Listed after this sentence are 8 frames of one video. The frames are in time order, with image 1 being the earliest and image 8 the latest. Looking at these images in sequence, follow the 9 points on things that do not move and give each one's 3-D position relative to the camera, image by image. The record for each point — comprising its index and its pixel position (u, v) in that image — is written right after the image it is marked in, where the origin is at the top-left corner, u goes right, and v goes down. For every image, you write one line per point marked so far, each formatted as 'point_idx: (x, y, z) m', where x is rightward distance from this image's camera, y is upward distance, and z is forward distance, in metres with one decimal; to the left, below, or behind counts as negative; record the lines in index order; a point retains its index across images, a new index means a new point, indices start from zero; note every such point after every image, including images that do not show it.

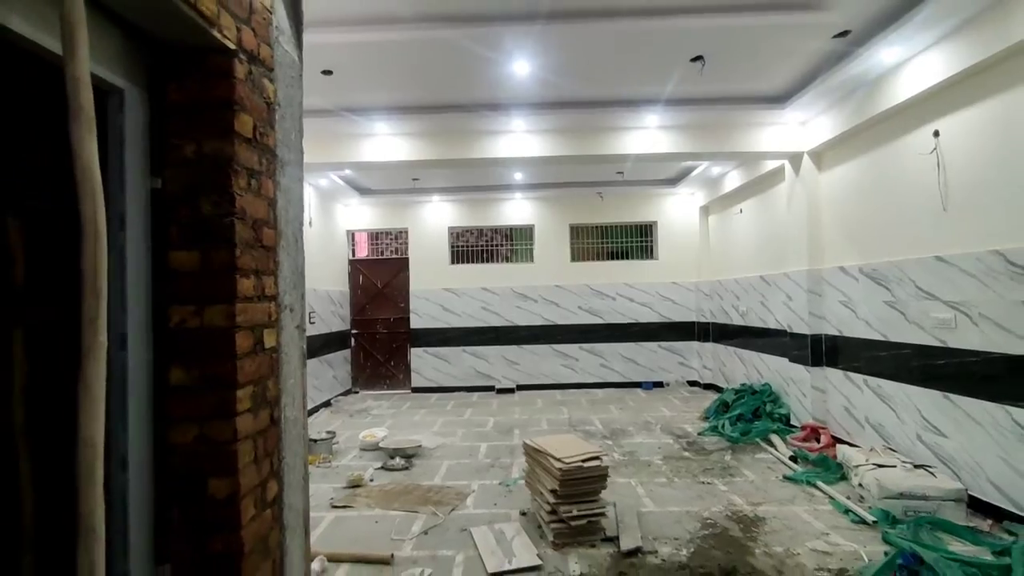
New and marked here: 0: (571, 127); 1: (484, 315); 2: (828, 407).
0: (+0.5, +1.4, +5.0) m
1: (-0.4, -0.4, +7.7) m
2: (+2.7, -1.0, +4.7) m
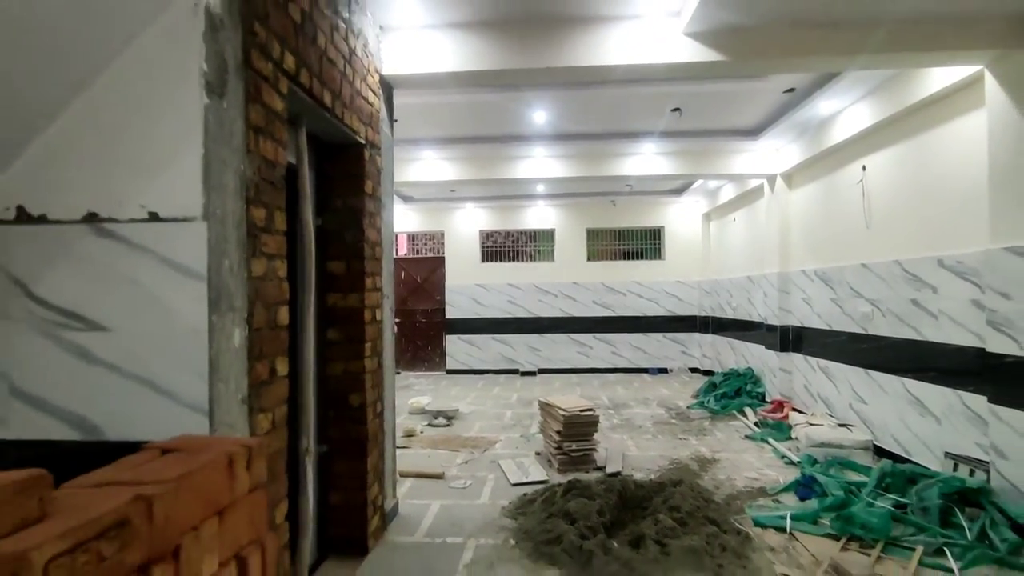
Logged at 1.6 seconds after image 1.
0: (+0.8, +1.5, +6.1) m
1: (0.0, -0.3, +8.8) m
2: (+2.9, -1.0, +5.7) m
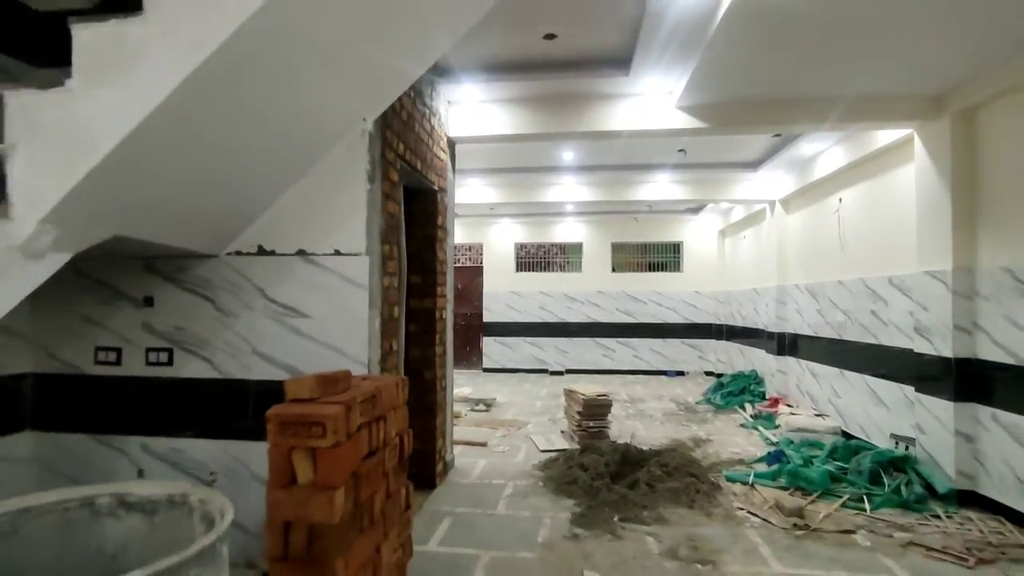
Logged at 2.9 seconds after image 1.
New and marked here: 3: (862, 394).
0: (+1.2, +1.4, +7.1) m
1: (+0.5, -0.4, +9.8) m
2: (+3.2, -1.1, +6.5) m
3: (+3.1, -0.9, +4.8) m
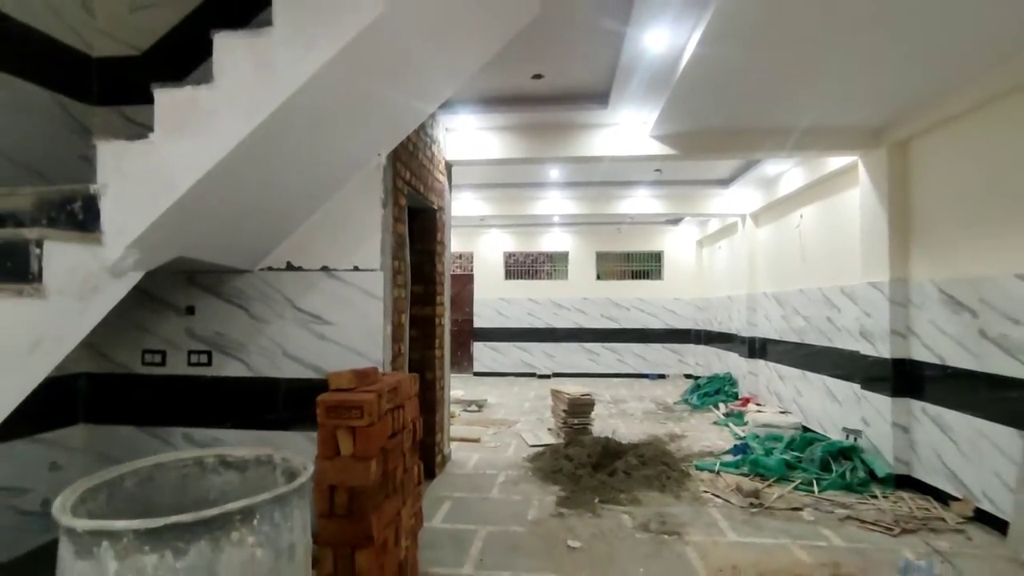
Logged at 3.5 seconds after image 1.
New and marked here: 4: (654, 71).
0: (+1.1, +1.3, +7.5) m
1: (+0.3, -0.6, +10.3) m
2: (+3.1, -1.2, +7.0) m
3: (+3.0, -1.0, +5.3) m
4: (+0.9, +1.4, +3.5) m
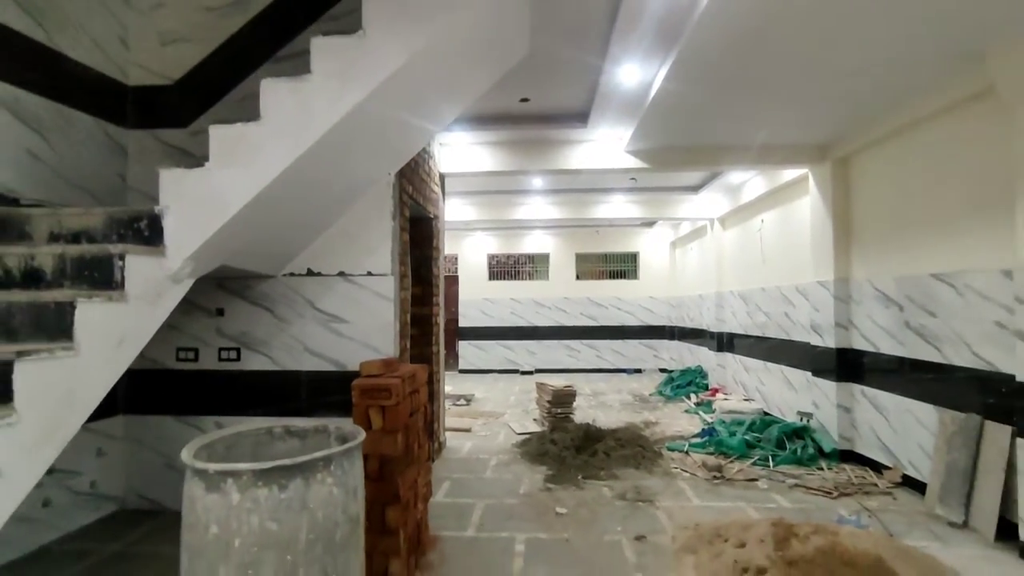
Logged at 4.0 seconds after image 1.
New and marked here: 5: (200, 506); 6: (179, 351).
0: (+0.8, +1.3, +8.0) m
1: (0.0, -0.6, +10.7) m
2: (+2.9, -1.2, +7.6) m
3: (+2.8, -1.0, +5.9) m
4: (+0.8, +1.4, +4.0) m
5: (-0.9, -0.6, +1.6) m
6: (-2.1, -0.4, +3.4) m
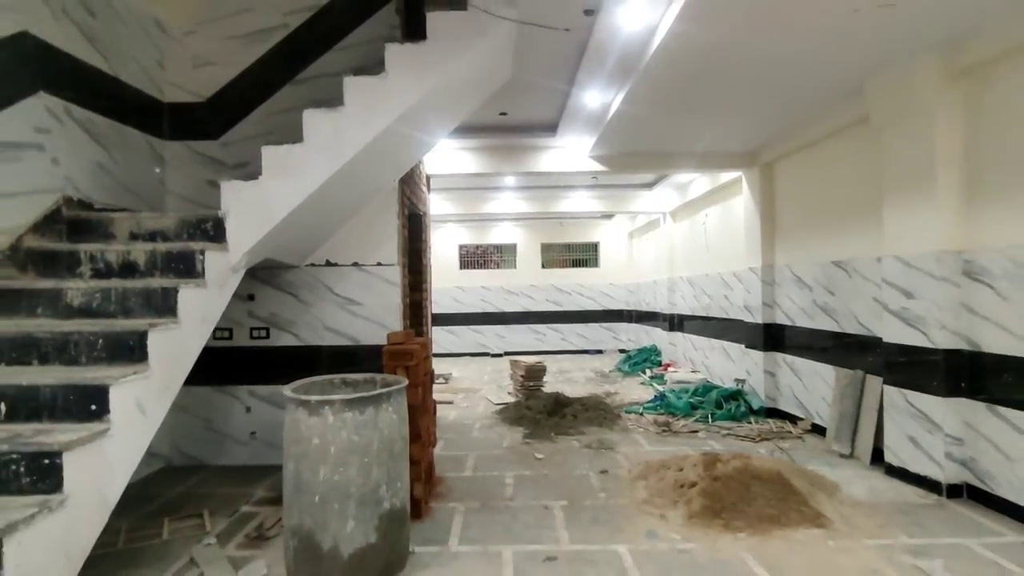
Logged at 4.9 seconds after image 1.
0: (+0.4, +1.4, +8.8) m
1: (-0.6, -0.3, +11.5) m
2: (+2.5, -1.0, +8.5) m
3: (+2.6, -0.8, +6.8) m
4: (+0.7, +1.5, +4.8) m
5: (-0.9, -0.6, +2.3) m
6: (-2.2, -0.3, +4.0) m
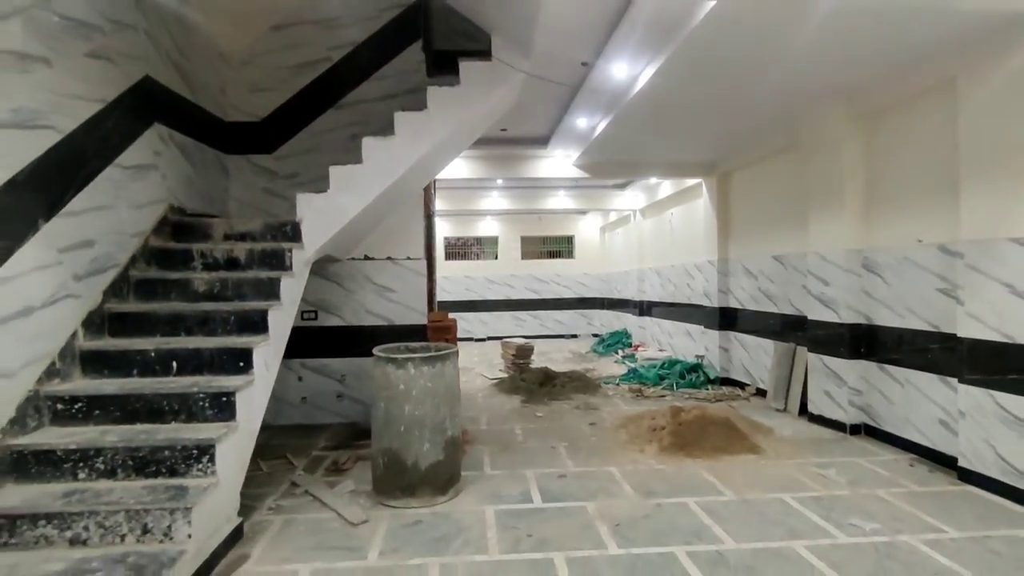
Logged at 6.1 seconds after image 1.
0: (+0.2, +1.6, +9.7) m
1: (-1.0, -0.1, +12.4) m
2: (+2.3, -0.8, +9.6) m
3: (+2.4, -0.7, +7.9) m
4: (+0.7, +1.6, +5.7) m
5: (-0.7, -0.5, +3.2) m
6: (-2.1, -0.2, +4.8) m
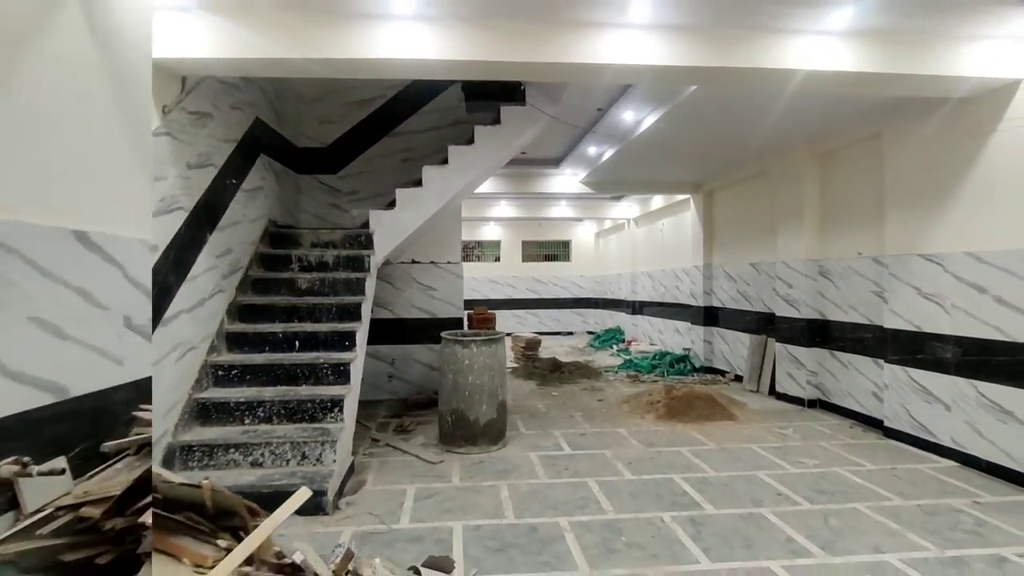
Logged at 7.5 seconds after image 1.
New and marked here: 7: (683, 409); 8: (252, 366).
0: (+0.3, +1.6, +10.7) m
1: (-1.0, -0.1, +13.3) m
2: (+2.4, -0.8, +10.7) m
3: (+2.6, -0.7, +9.0) m
4: (+0.9, +1.6, +6.8) m
5: (-0.4, -0.5, +4.2) m
6: (-1.9, -0.2, +5.8) m
7: (+1.6, -1.2, +5.3) m
8: (-1.8, -0.5, +3.7) m
